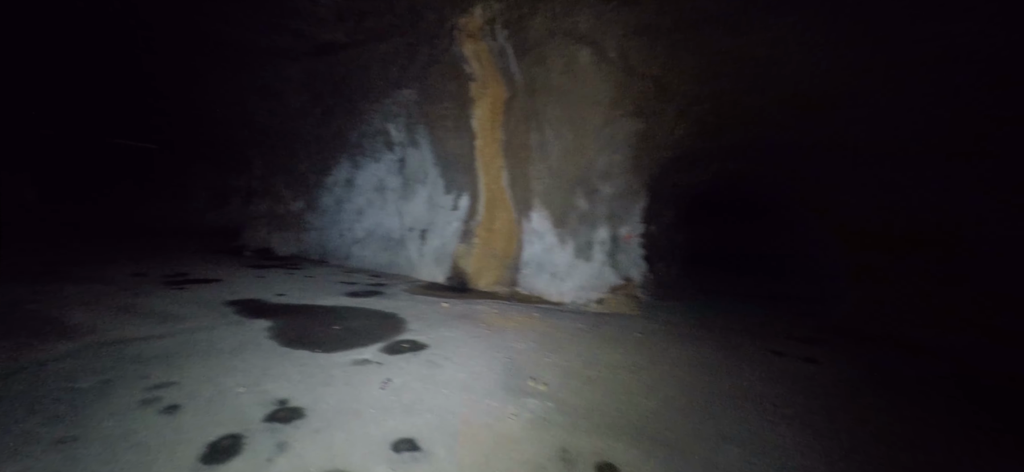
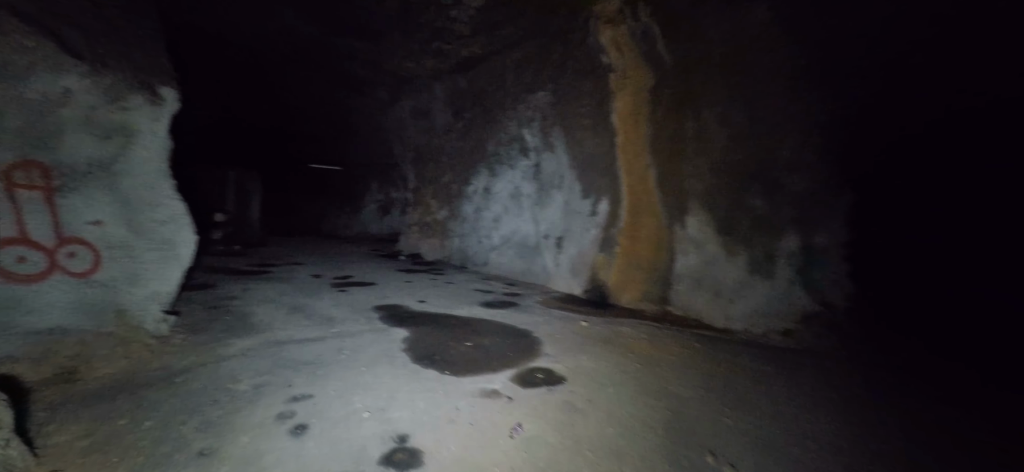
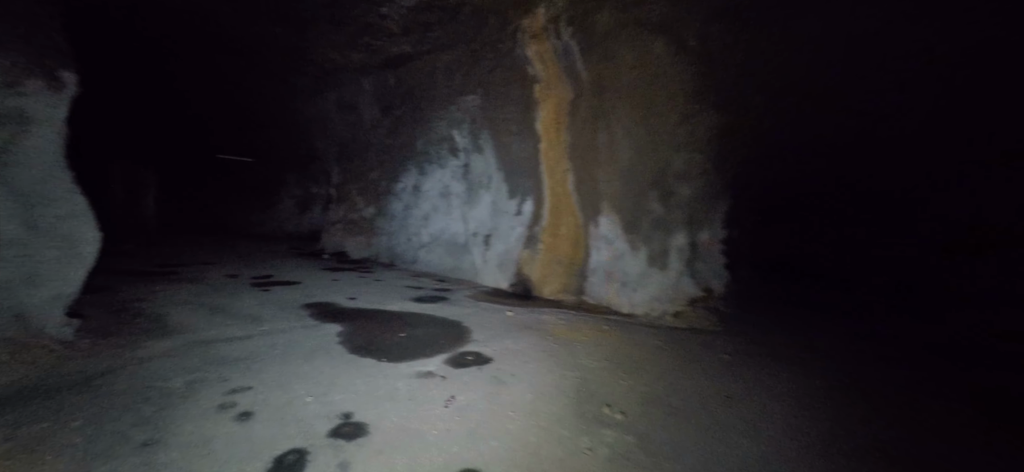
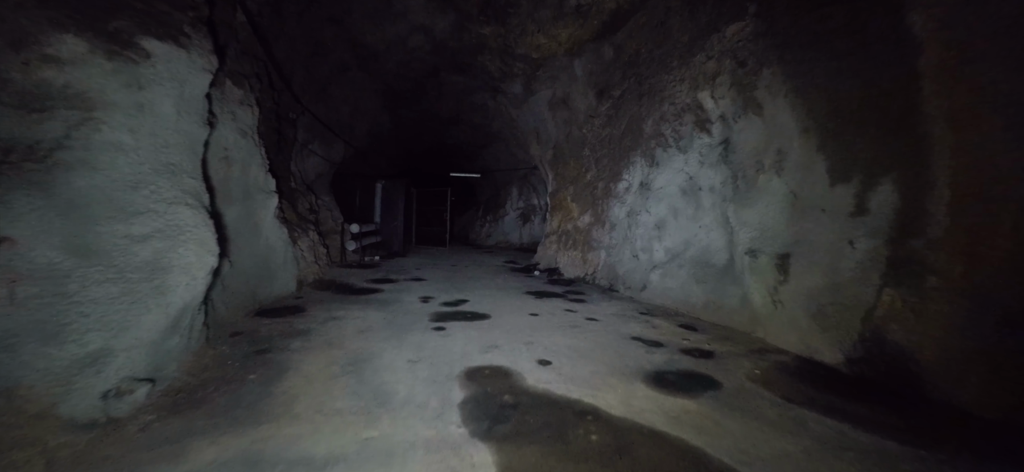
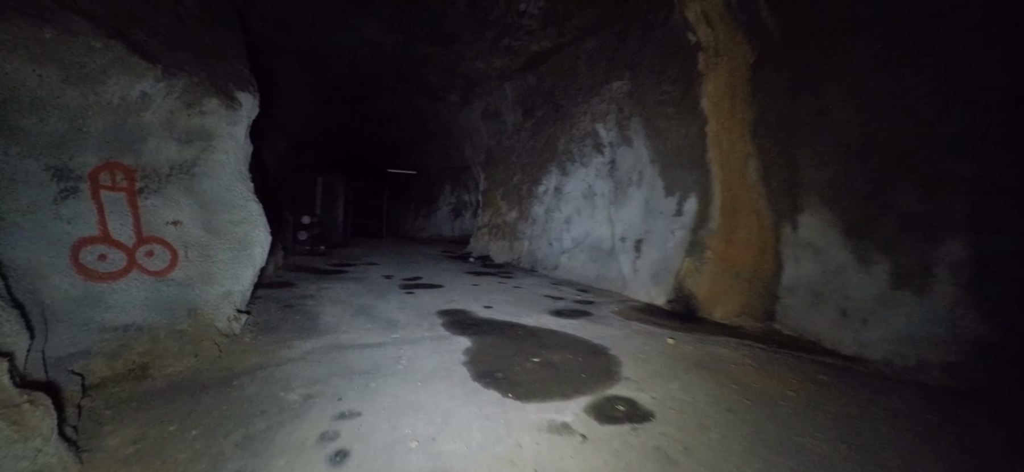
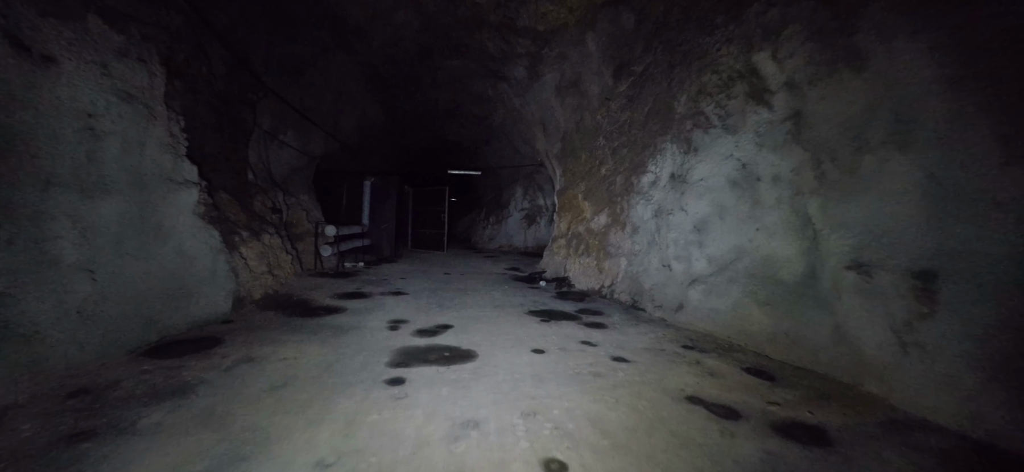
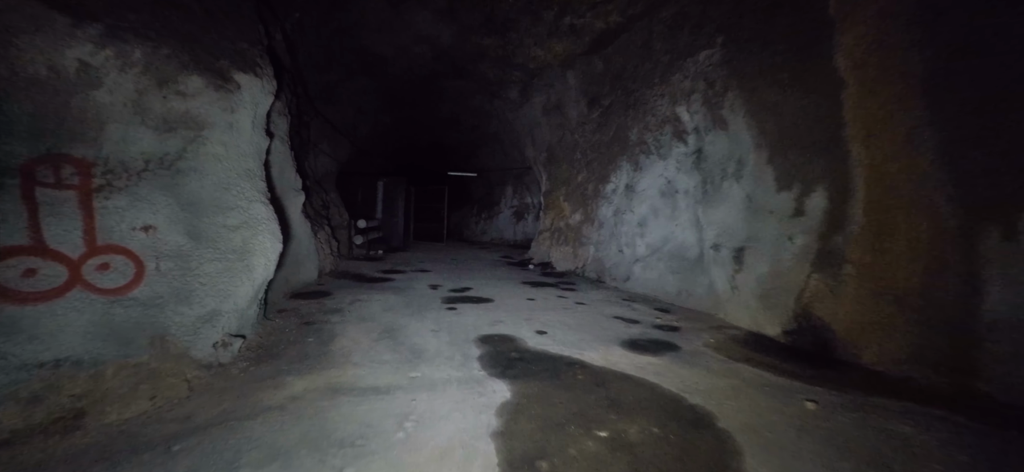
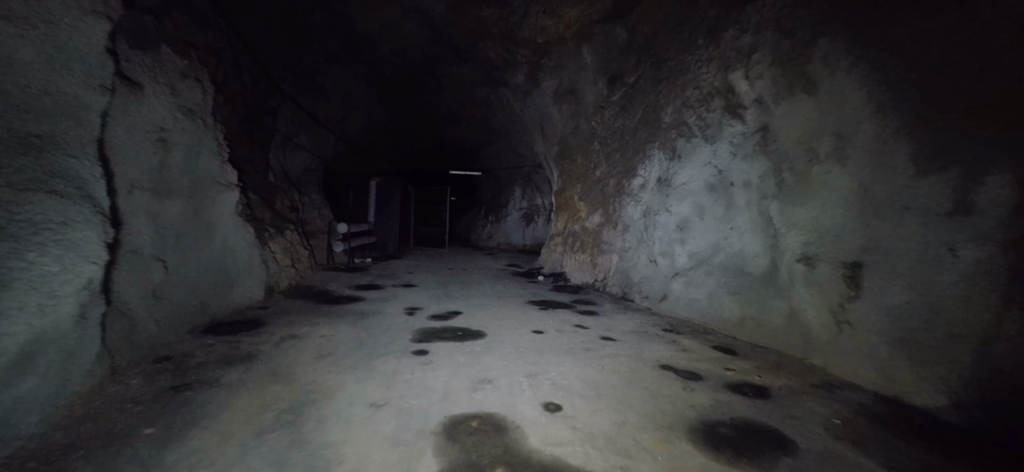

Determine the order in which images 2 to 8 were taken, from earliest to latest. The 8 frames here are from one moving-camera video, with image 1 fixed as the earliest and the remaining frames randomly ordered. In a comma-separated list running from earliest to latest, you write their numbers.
3, 2, 5, 7, 4, 8, 6
